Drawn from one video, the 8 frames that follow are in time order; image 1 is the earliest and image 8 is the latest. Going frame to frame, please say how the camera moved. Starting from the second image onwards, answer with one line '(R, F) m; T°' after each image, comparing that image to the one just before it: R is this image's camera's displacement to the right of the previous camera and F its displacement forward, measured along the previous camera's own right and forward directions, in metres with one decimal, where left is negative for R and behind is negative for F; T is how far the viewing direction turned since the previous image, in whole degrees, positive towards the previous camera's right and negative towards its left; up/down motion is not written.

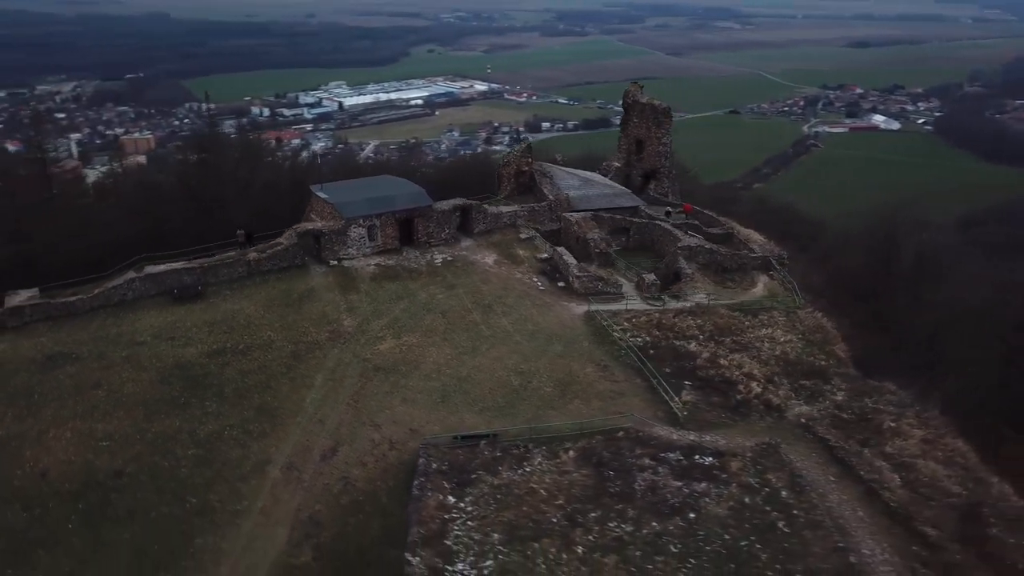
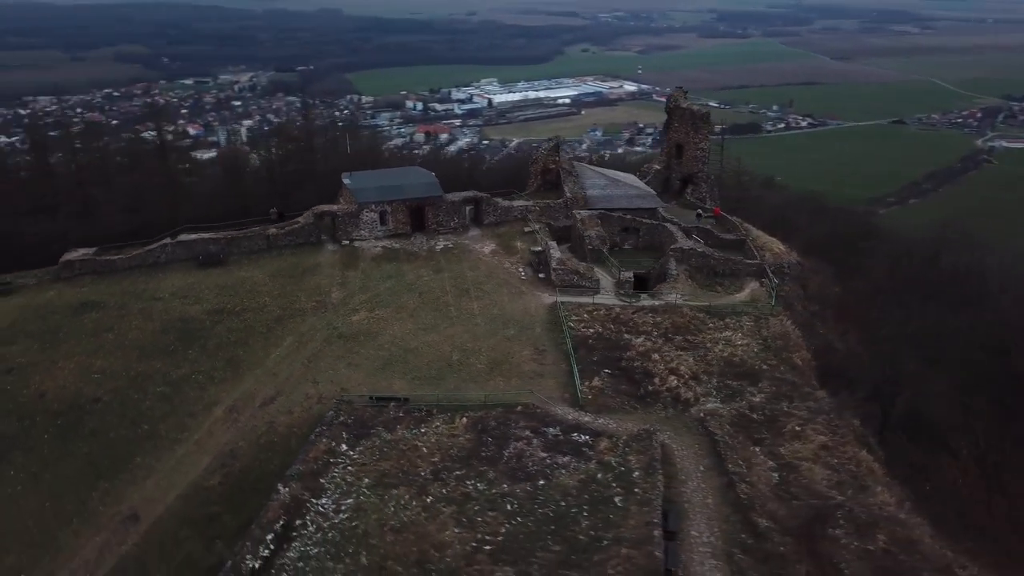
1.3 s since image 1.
(+3.5, -0.9) m; -10°
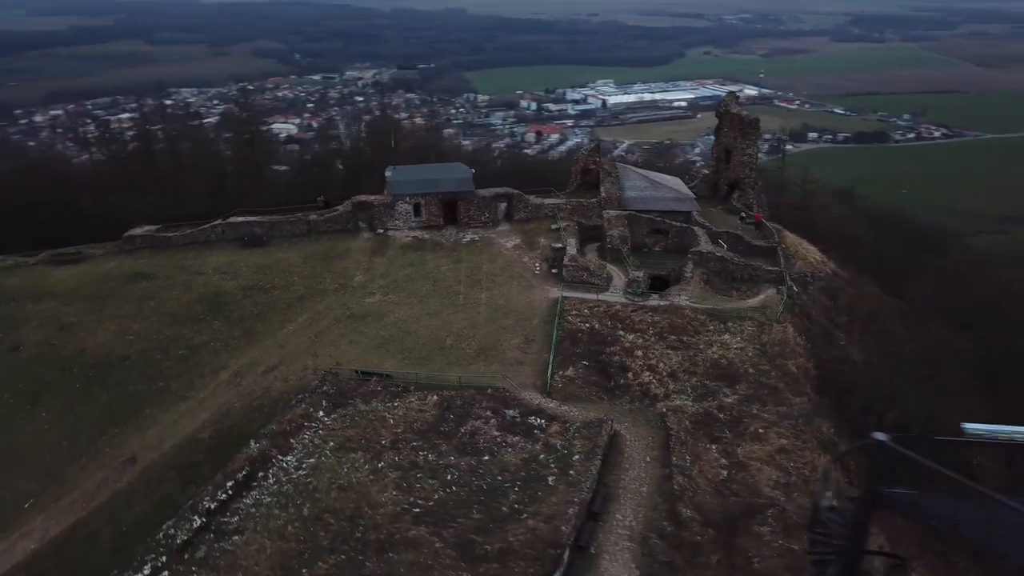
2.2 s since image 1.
(+2.2, -0.6) m; -8°
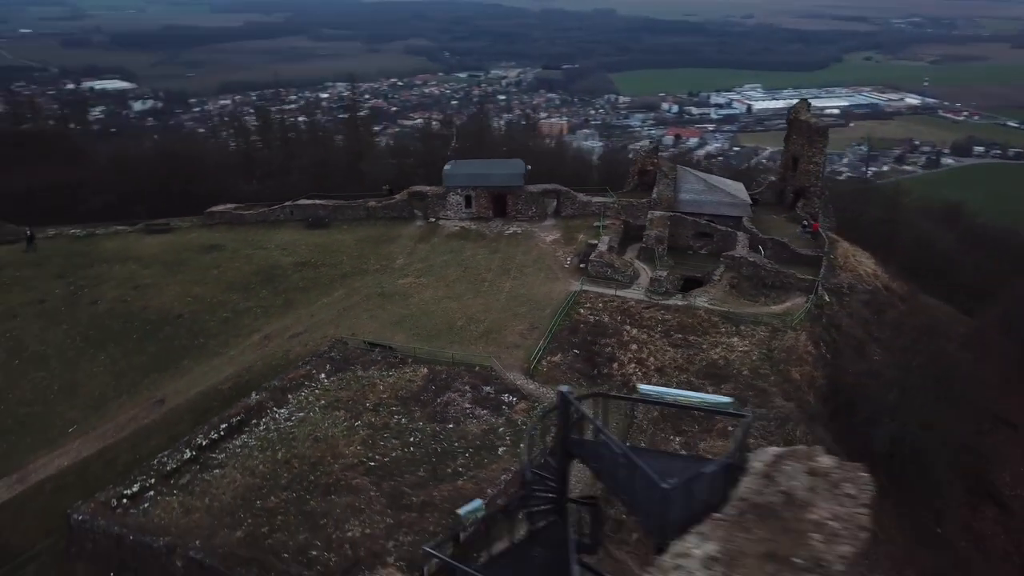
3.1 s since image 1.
(+2.5, -0.7) m; -9°
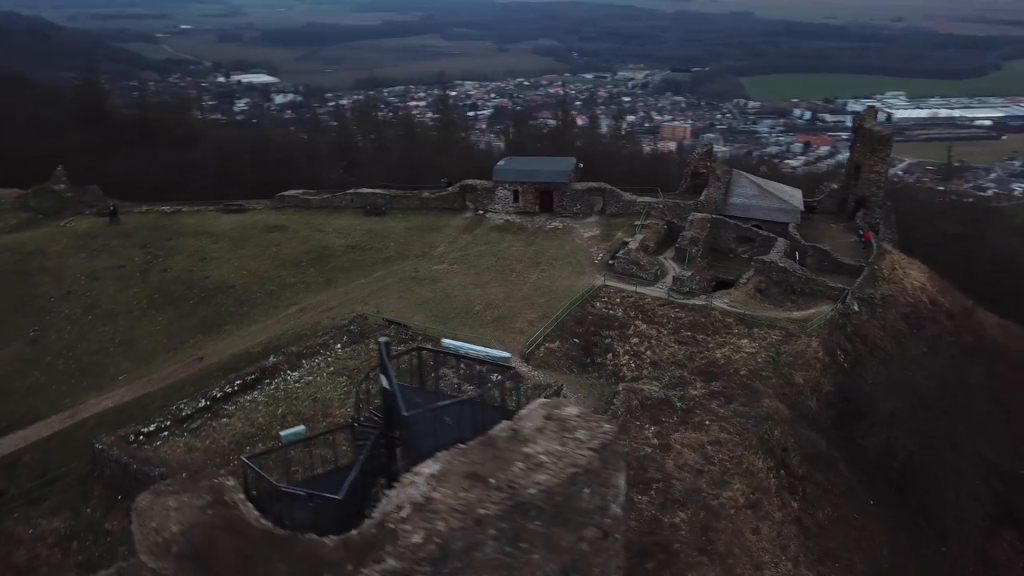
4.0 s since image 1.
(+2.1, -0.7) m; -8°
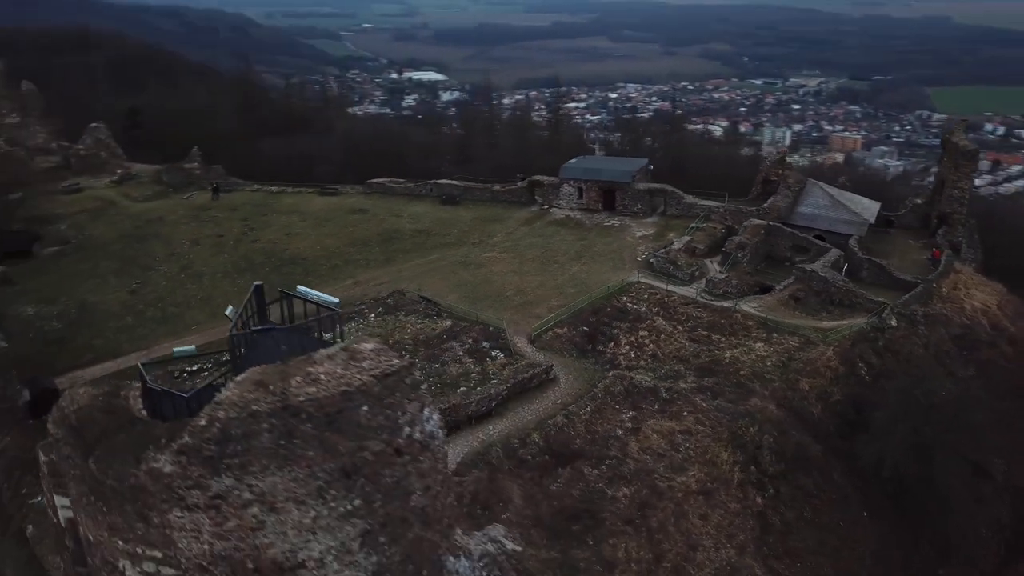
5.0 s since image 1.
(+2.8, -0.9) m; -11°
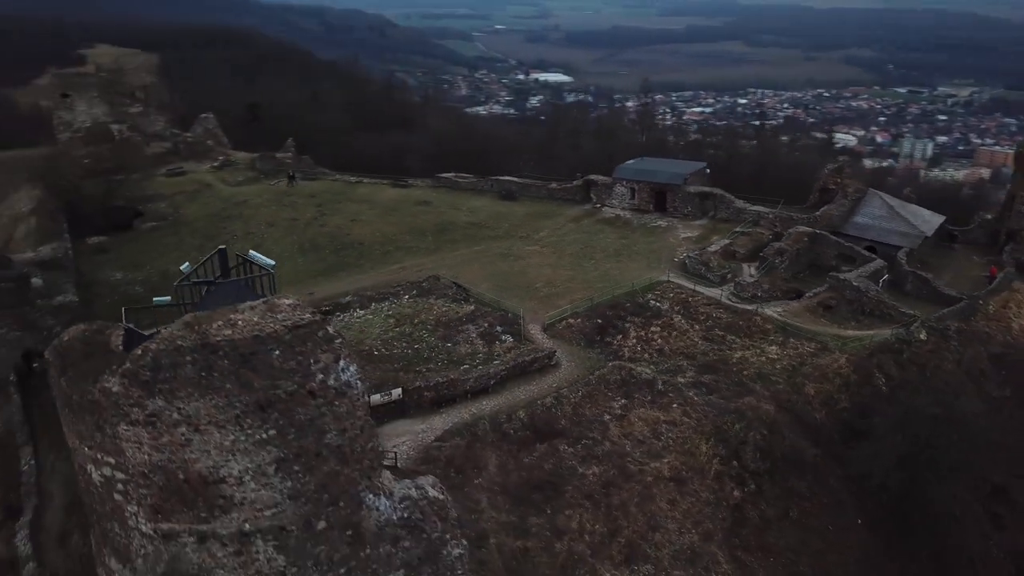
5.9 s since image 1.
(+2.1, -0.8) m; -8°
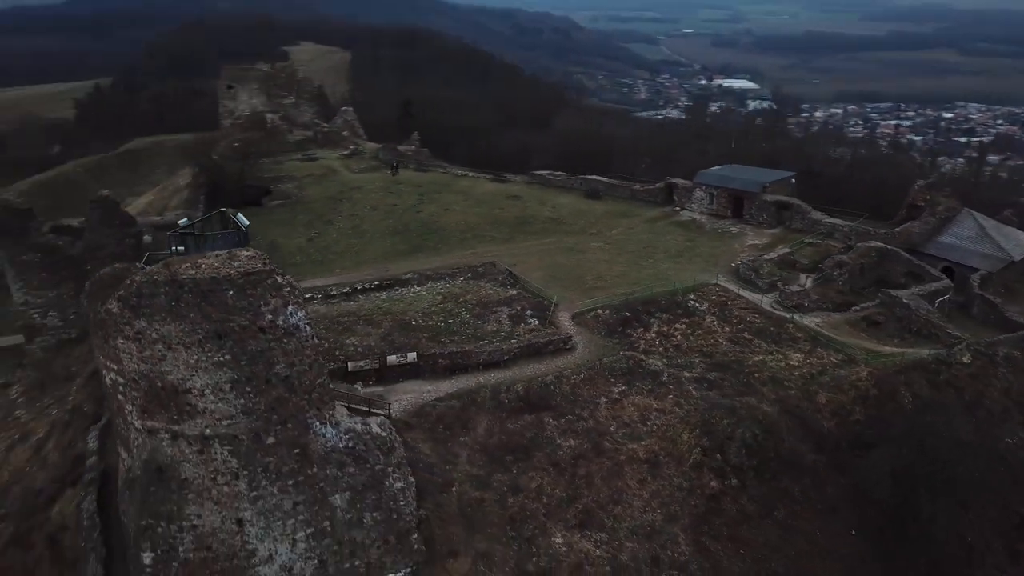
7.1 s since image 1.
(+3.0, -1.1) m; -12°
